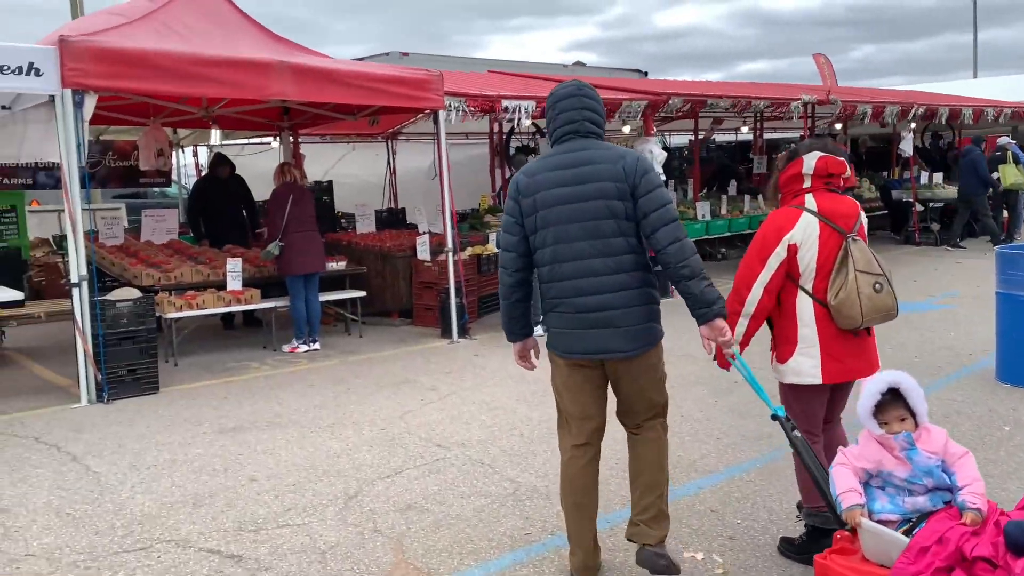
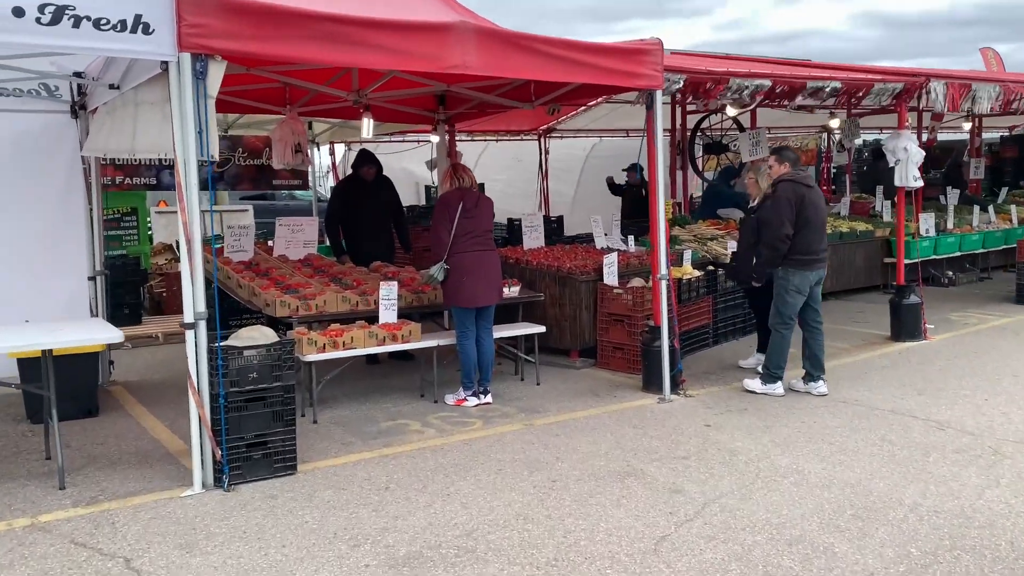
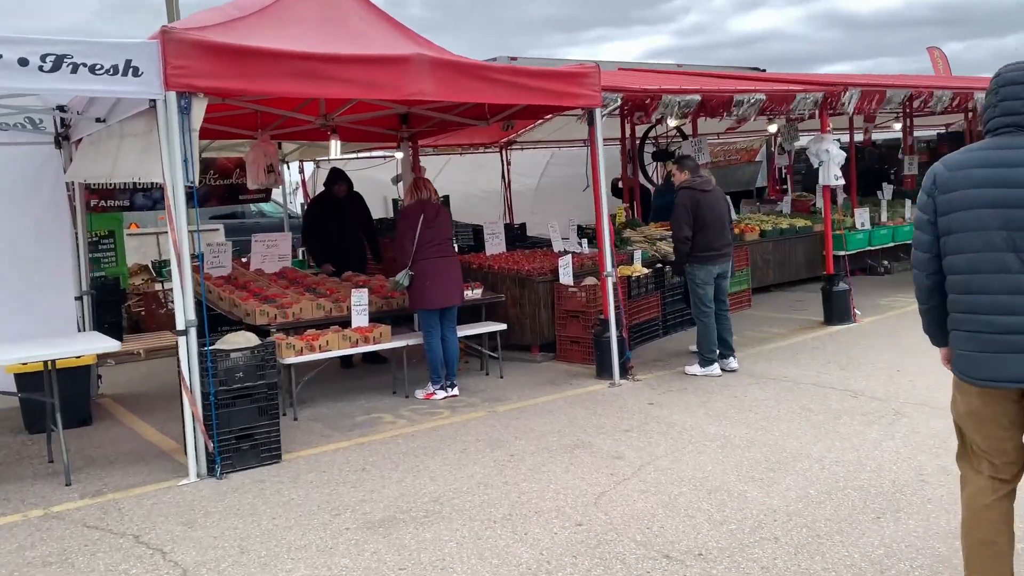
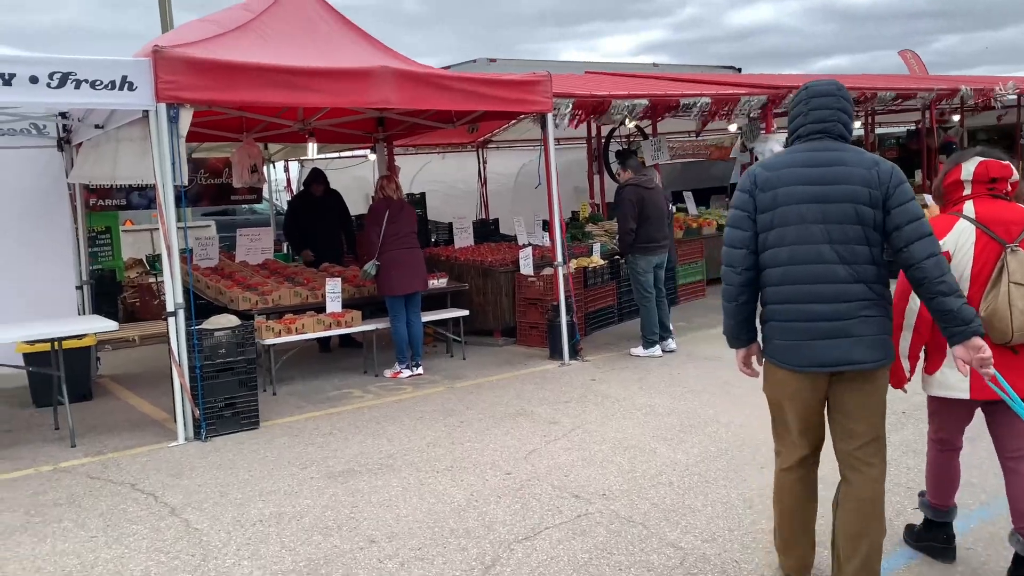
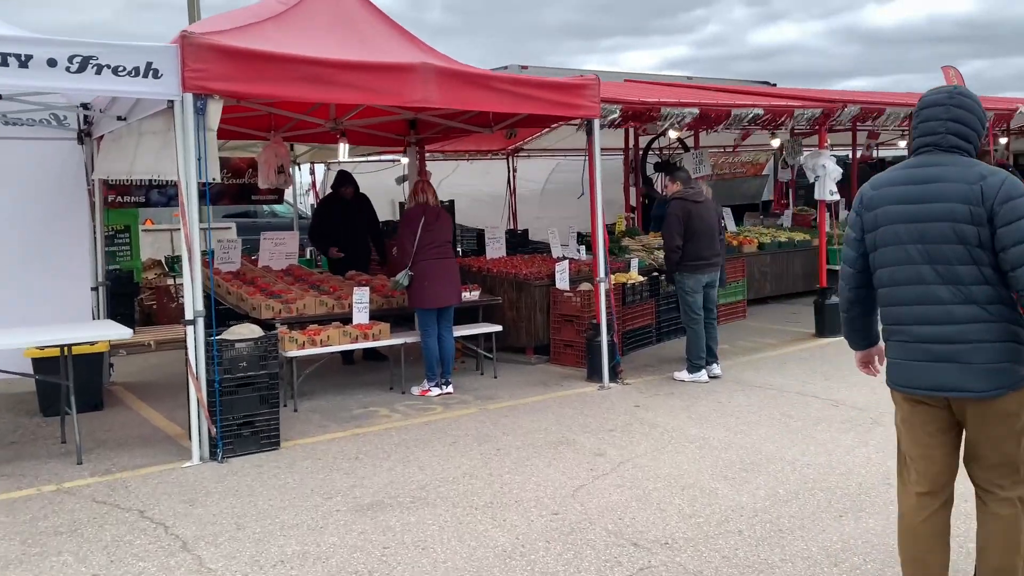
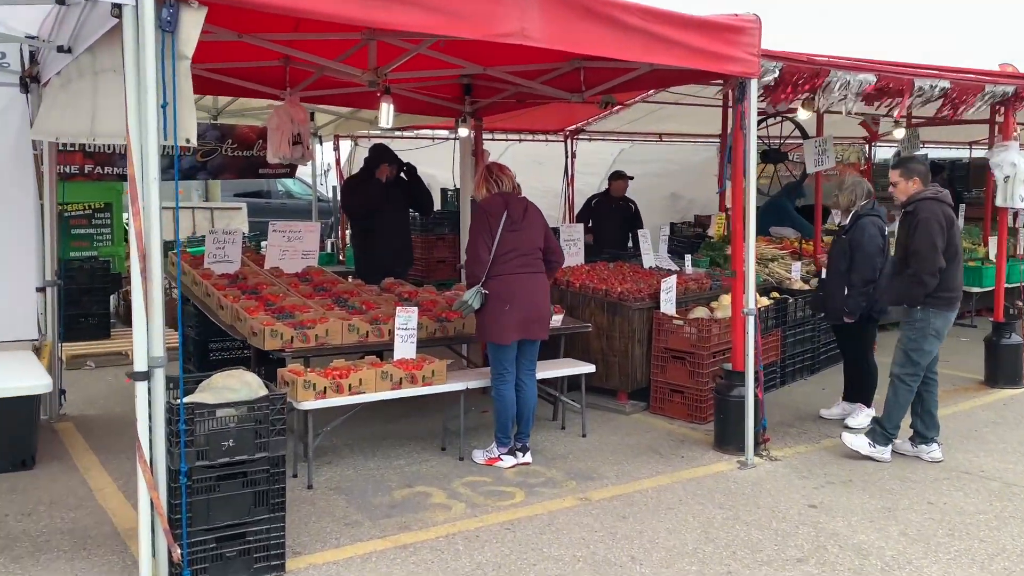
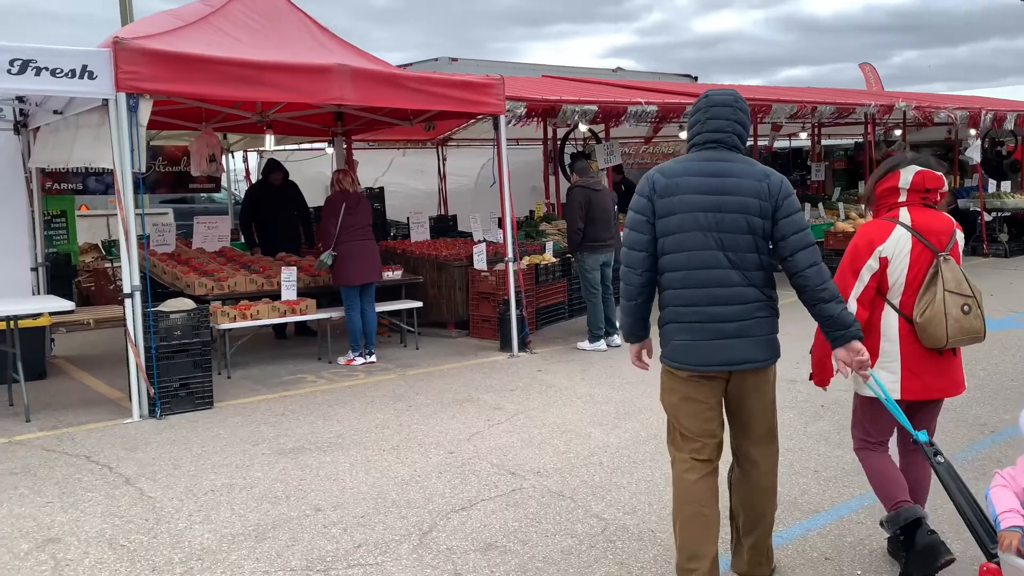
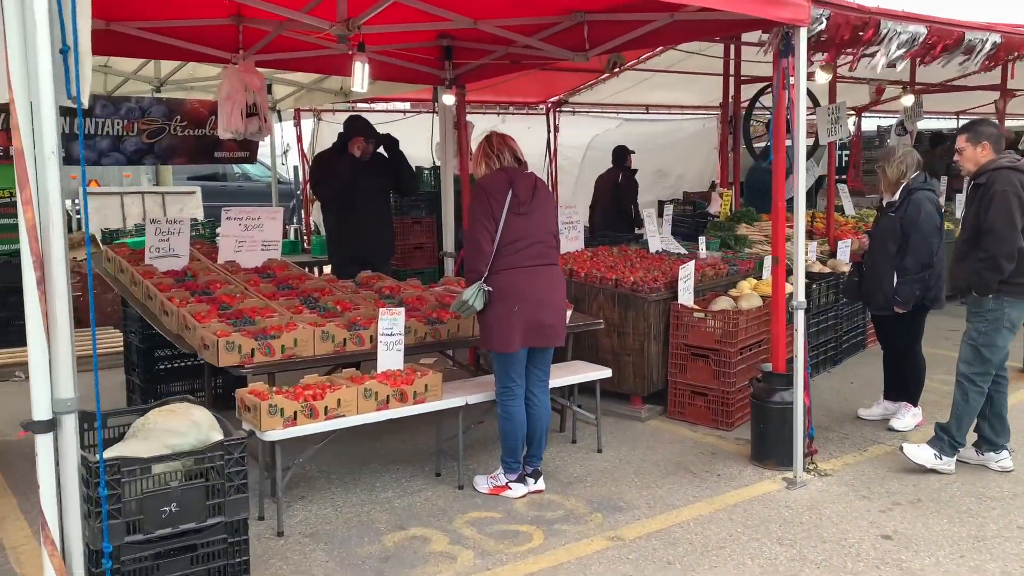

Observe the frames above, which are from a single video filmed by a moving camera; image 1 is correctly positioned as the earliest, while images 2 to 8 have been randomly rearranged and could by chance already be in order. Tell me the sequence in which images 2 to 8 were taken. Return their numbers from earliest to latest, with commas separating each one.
7, 4, 5, 3, 2, 6, 8
